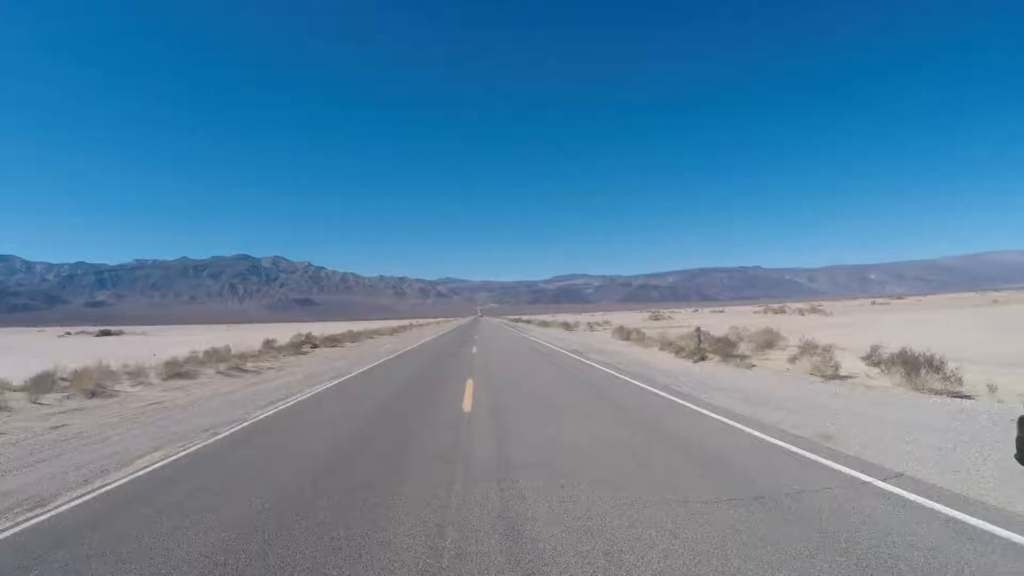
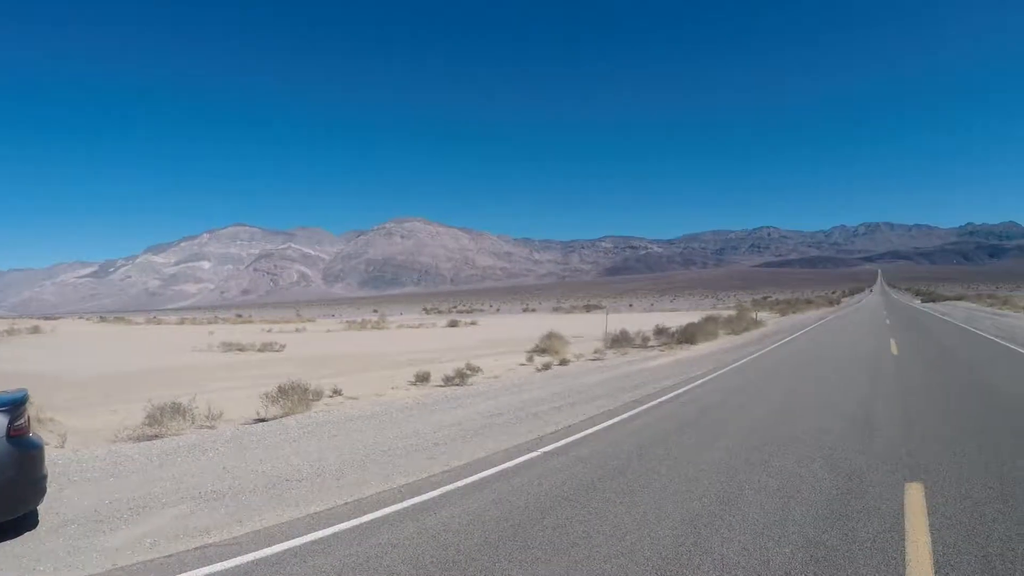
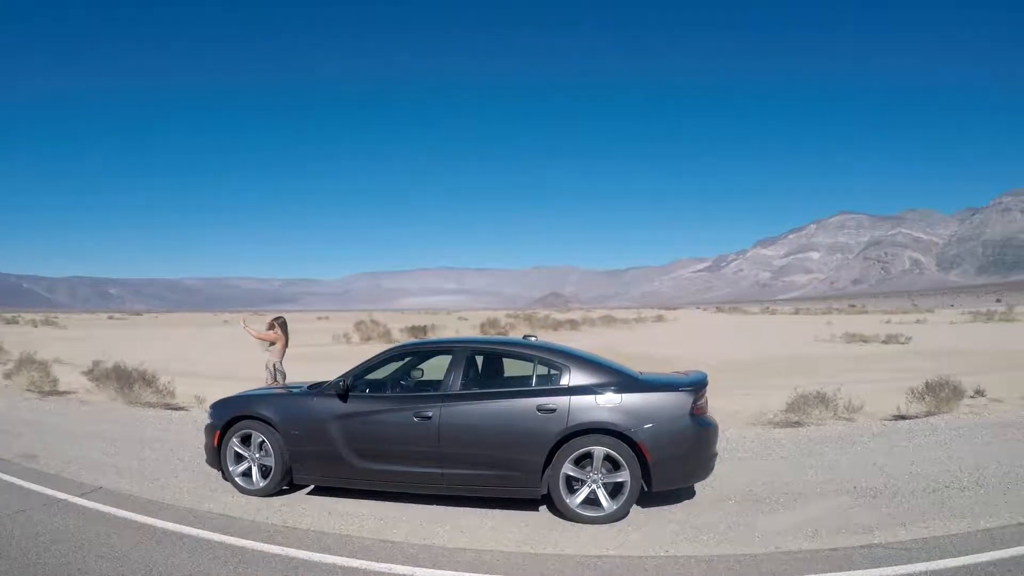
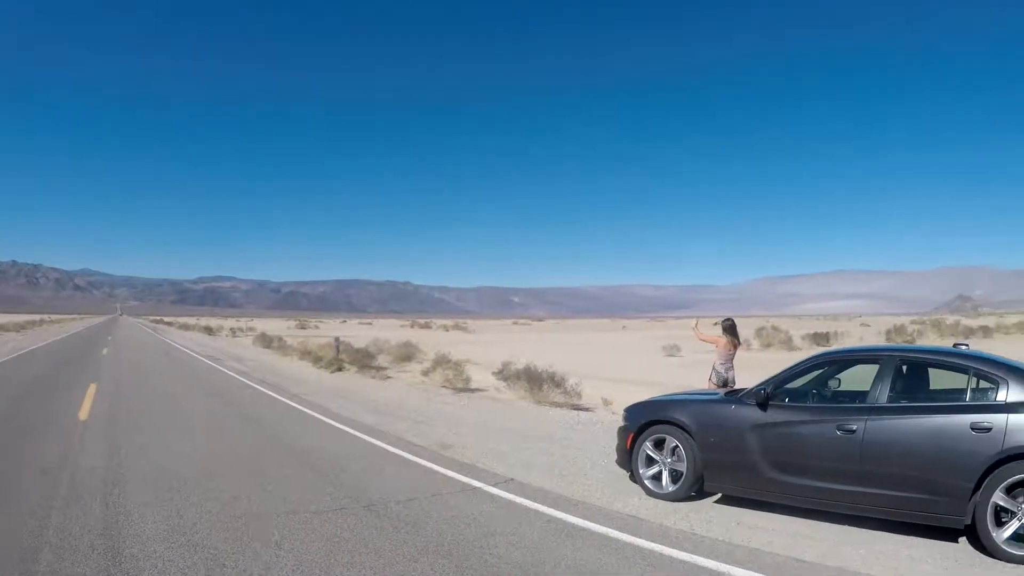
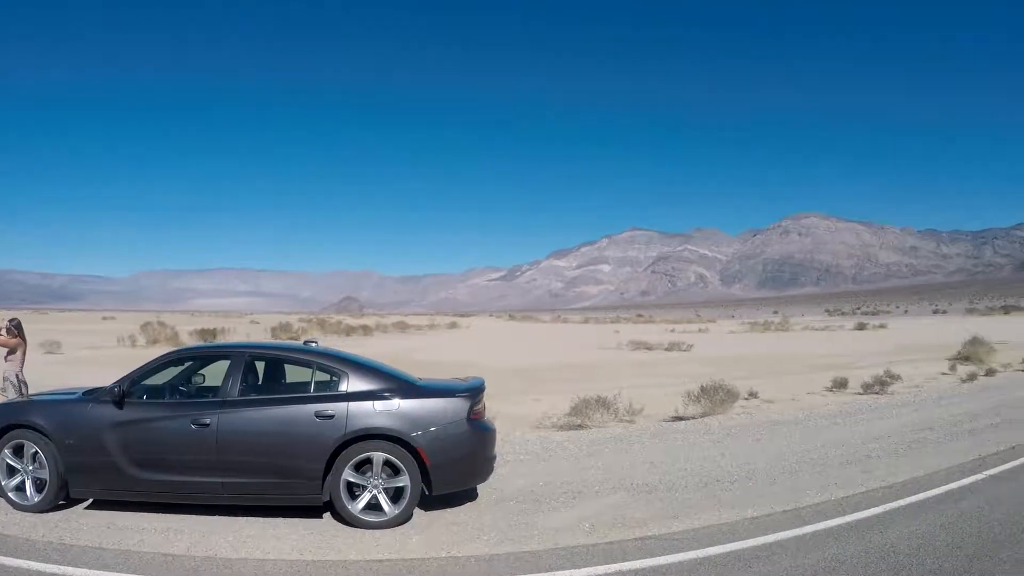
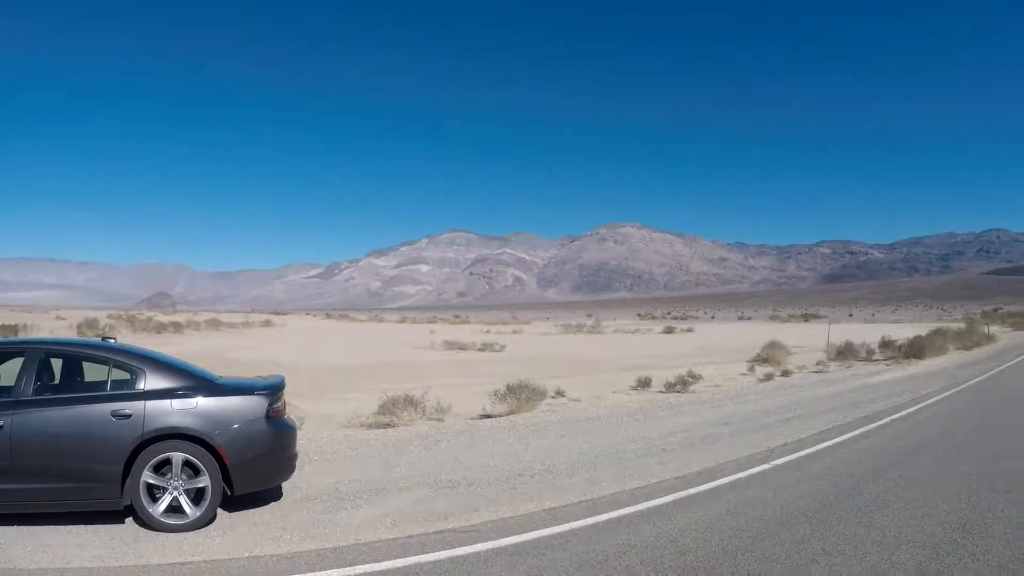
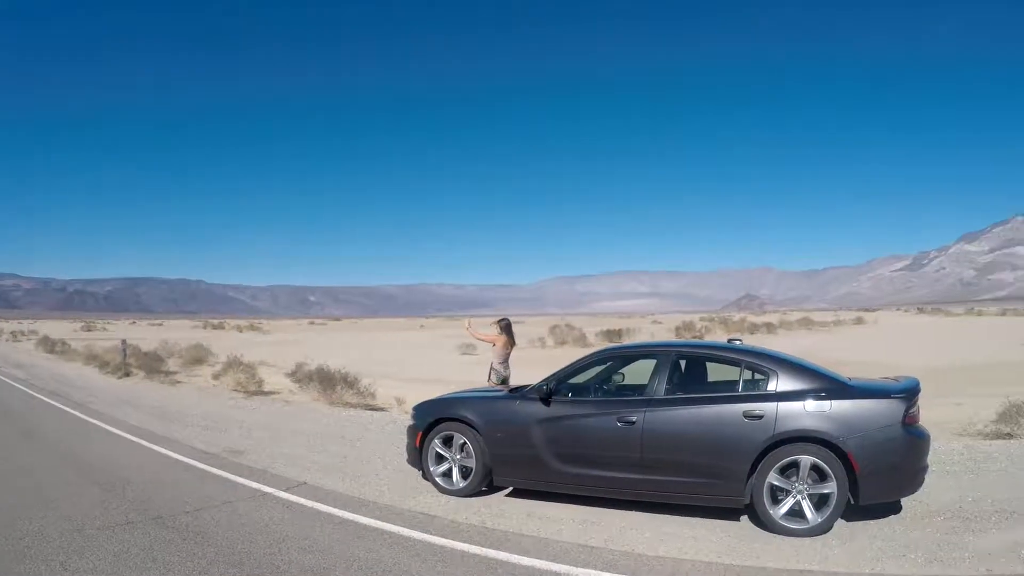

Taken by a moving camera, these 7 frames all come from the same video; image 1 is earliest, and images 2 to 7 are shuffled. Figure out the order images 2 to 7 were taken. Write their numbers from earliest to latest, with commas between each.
4, 7, 3, 5, 6, 2
